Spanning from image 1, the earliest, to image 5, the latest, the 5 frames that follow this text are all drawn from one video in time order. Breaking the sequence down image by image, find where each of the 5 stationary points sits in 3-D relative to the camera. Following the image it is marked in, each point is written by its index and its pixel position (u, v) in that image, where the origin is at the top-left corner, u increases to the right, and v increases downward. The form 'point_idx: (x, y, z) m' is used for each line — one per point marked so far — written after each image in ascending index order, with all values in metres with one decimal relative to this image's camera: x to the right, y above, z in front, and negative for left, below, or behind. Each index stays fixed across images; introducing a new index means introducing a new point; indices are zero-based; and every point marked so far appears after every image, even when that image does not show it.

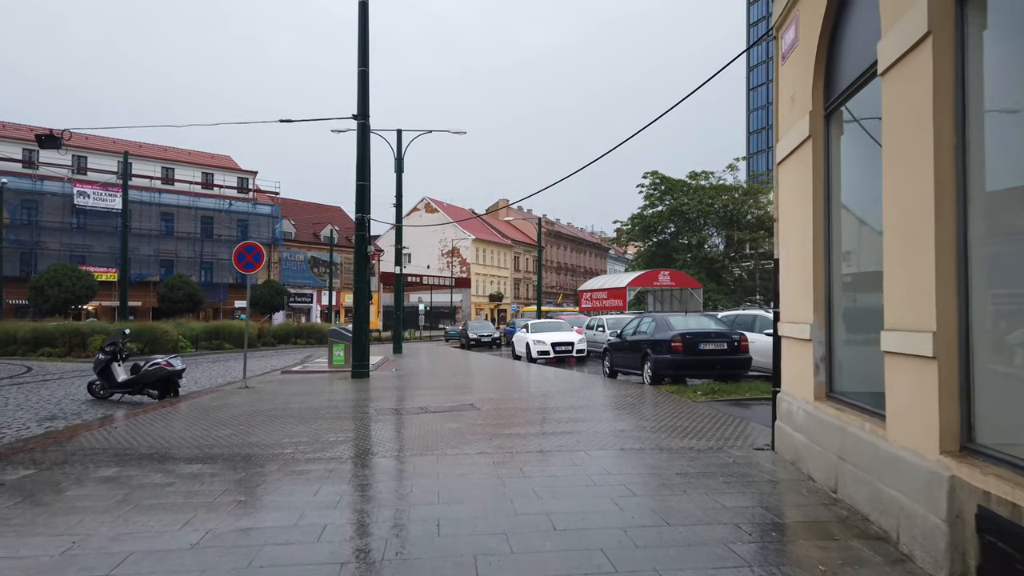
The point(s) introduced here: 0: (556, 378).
0: (+1.1, -2.2, +17.9) m
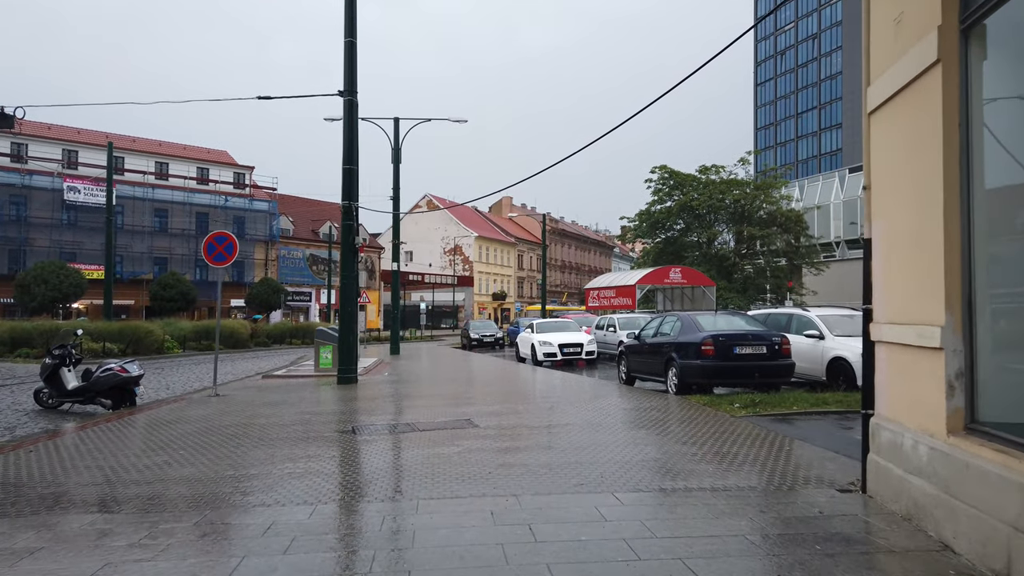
0: (+1.2, -2.1, +16.2) m
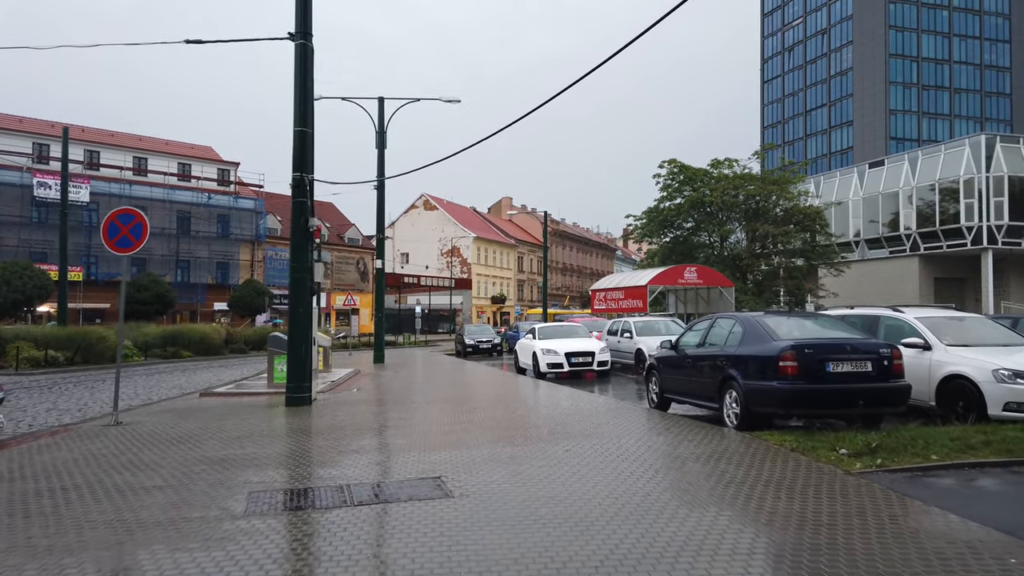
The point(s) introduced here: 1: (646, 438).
0: (+1.1, -2.0, +12.9) m
1: (+1.4, -1.6, +8.0) m
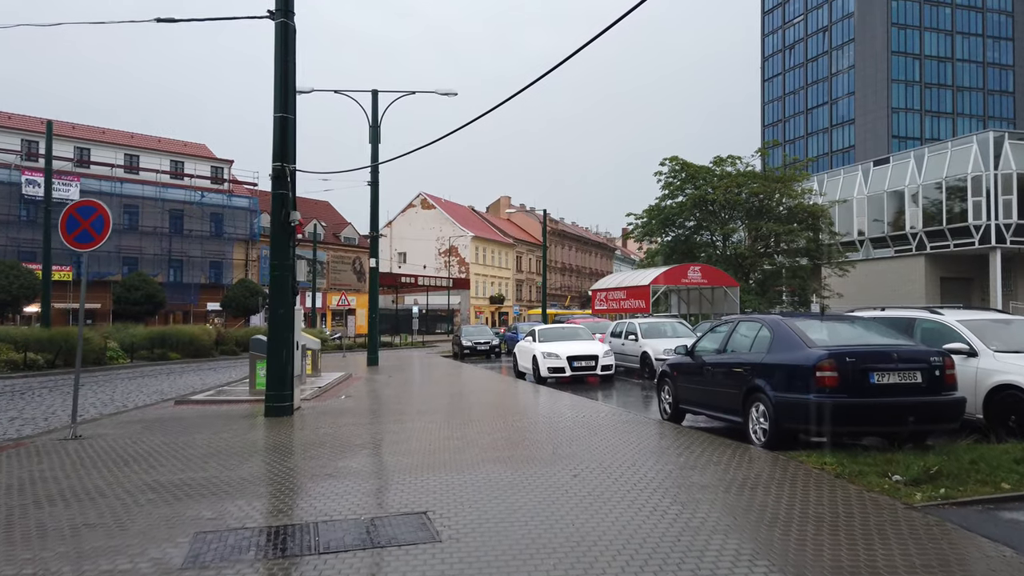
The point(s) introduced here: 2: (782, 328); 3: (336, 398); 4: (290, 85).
0: (+1.1, -2.0, +11.9) m
1: (+1.4, -1.6, +7.0) m
2: (+2.8, -0.4, +7.6) m
3: (-3.5, -2.2, +14.9) m
4: (-3.3, +3.1, +11.3) m
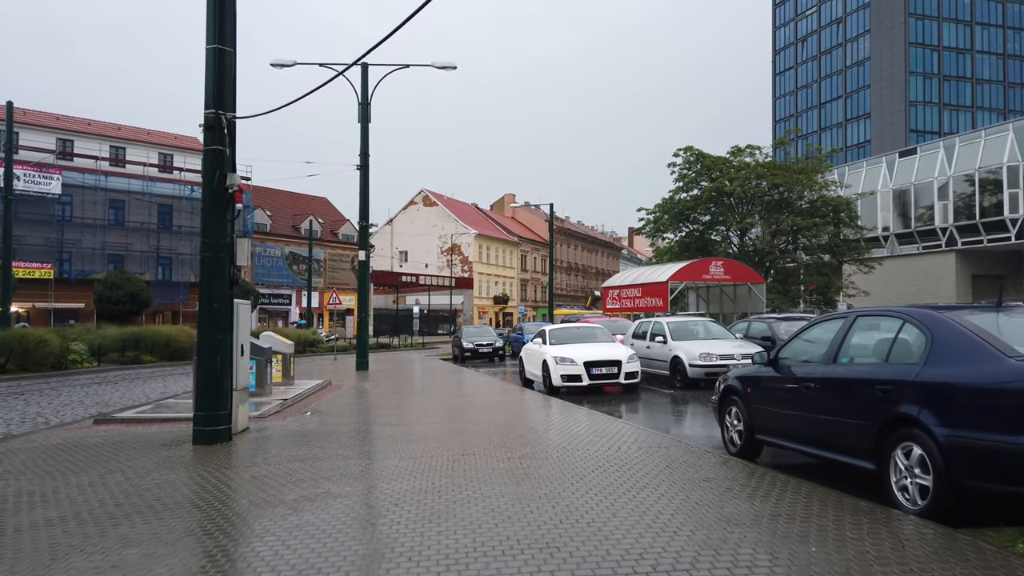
0: (+1.2, -1.9, +9.2) m
1: (+1.5, -1.4, +4.3) m
2: (+2.8, -0.2, +4.9) m
3: (-3.4, -2.0, +12.2) m
4: (-3.3, +3.2, +8.6) m
